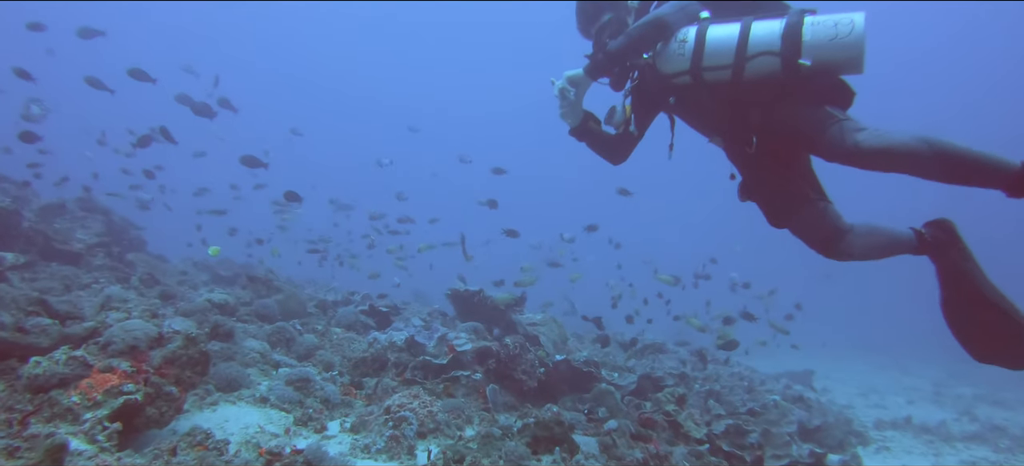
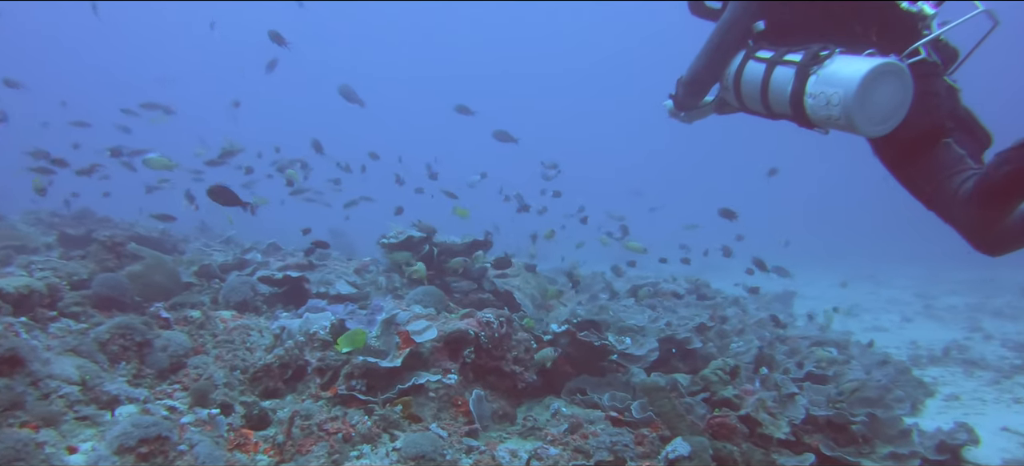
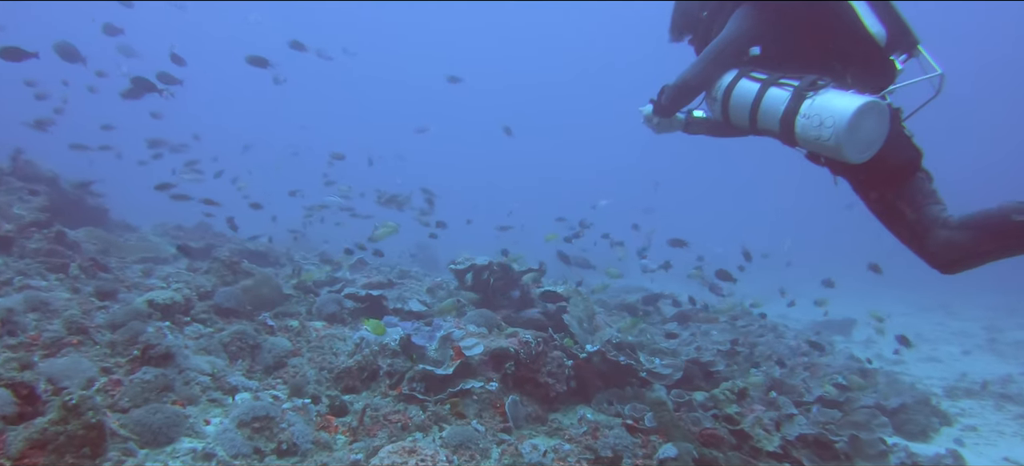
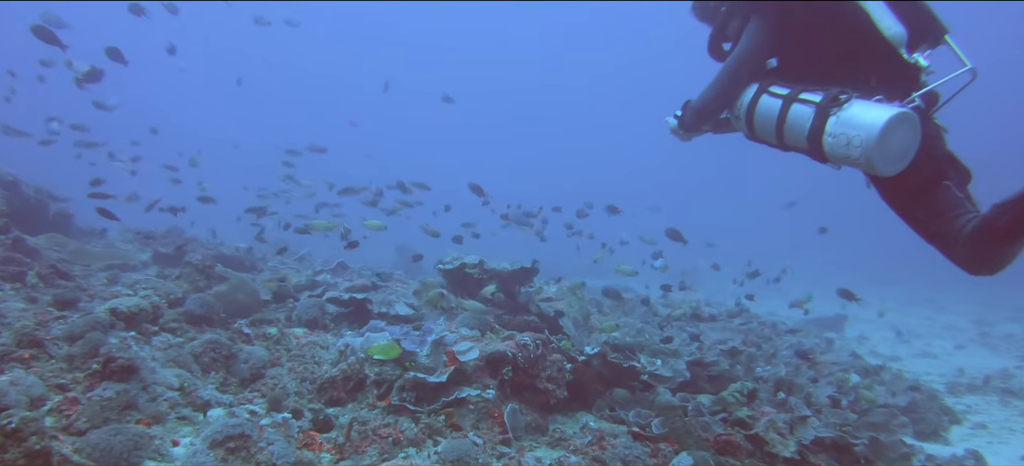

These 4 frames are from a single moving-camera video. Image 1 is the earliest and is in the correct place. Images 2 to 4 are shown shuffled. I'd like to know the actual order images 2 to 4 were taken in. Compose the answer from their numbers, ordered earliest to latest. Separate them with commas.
3, 4, 2
